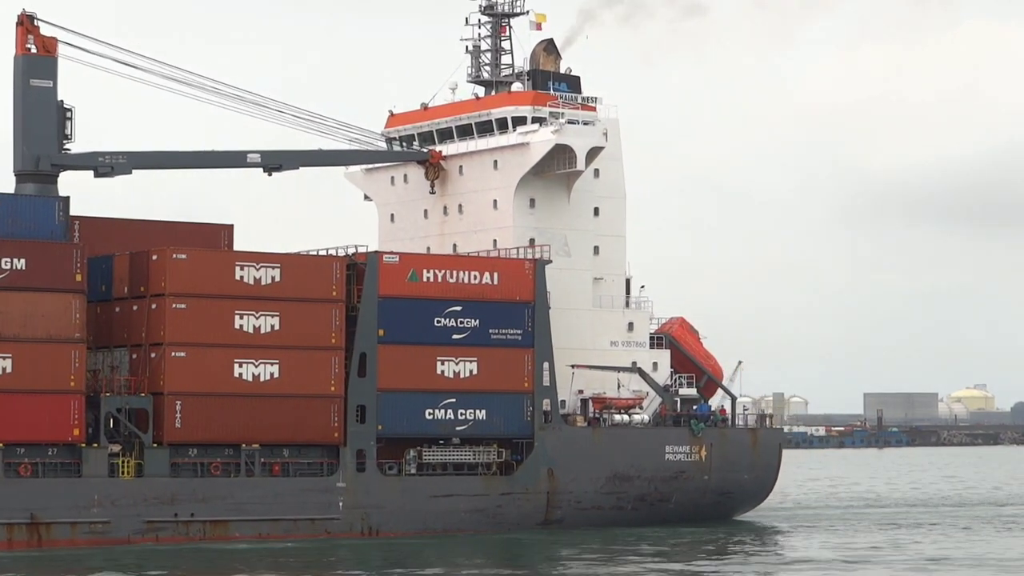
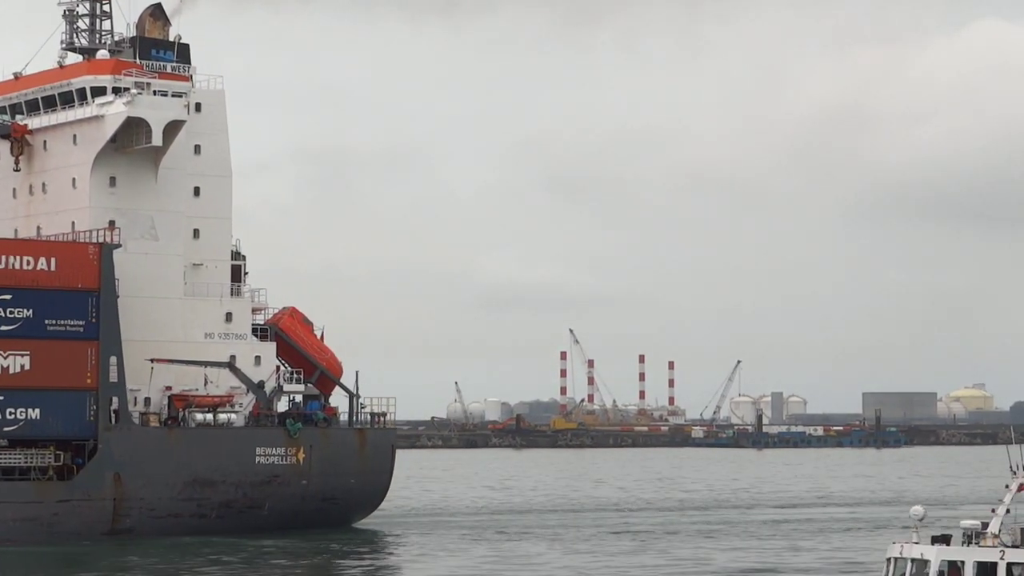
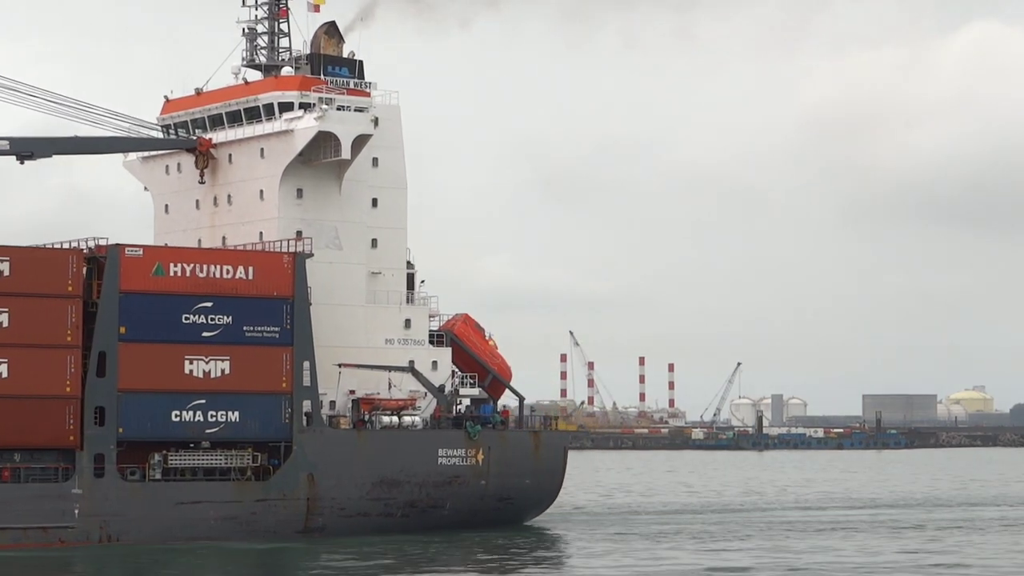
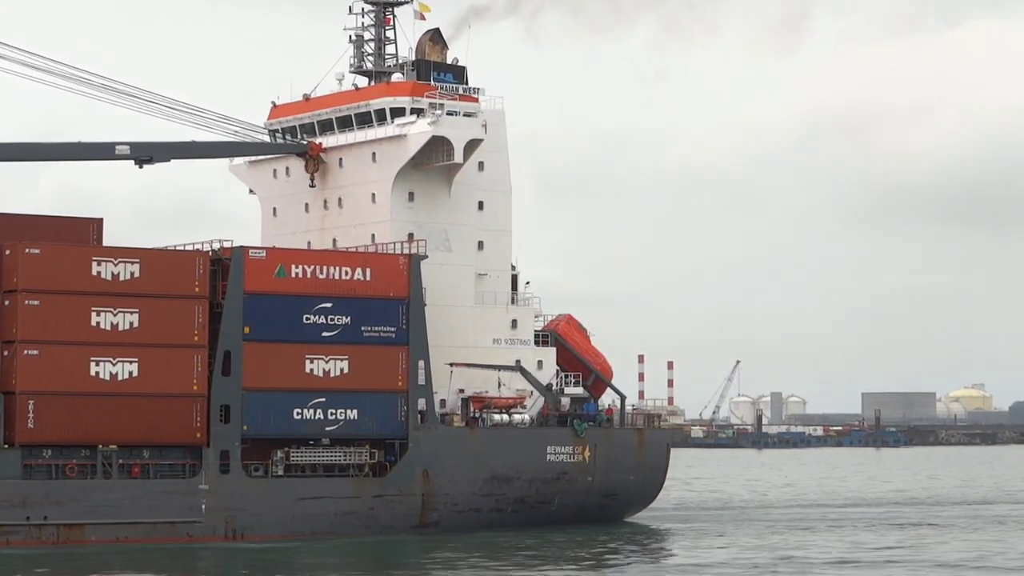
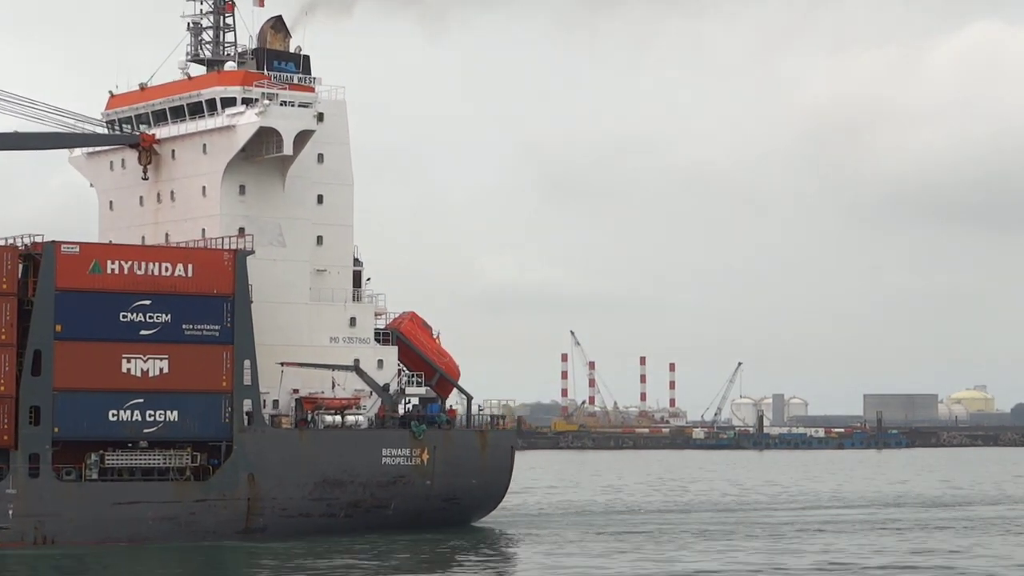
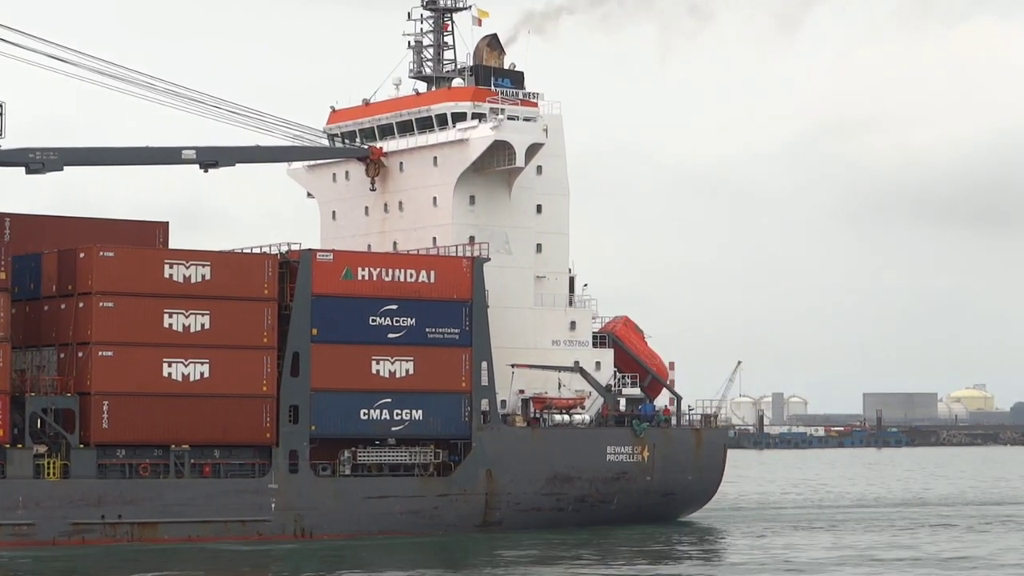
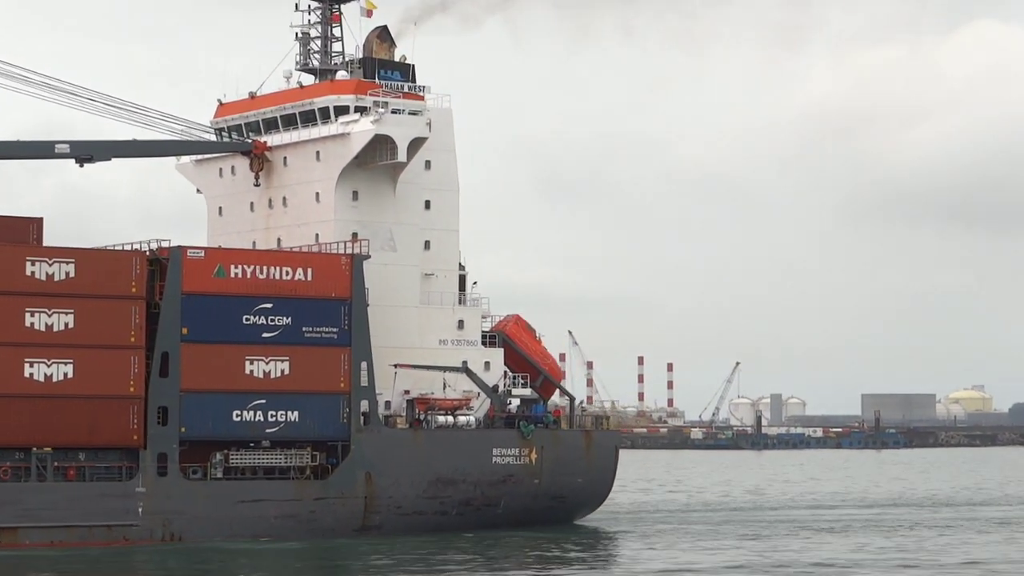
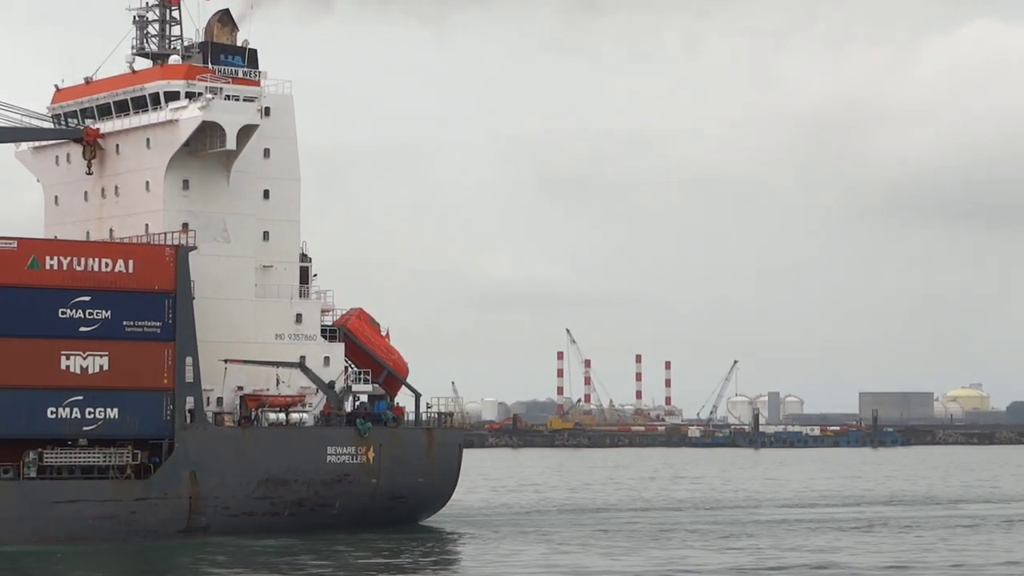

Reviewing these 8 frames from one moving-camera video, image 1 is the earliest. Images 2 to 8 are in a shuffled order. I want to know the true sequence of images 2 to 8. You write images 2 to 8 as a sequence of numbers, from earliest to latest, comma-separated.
6, 4, 7, 3, 5, 8, 2
